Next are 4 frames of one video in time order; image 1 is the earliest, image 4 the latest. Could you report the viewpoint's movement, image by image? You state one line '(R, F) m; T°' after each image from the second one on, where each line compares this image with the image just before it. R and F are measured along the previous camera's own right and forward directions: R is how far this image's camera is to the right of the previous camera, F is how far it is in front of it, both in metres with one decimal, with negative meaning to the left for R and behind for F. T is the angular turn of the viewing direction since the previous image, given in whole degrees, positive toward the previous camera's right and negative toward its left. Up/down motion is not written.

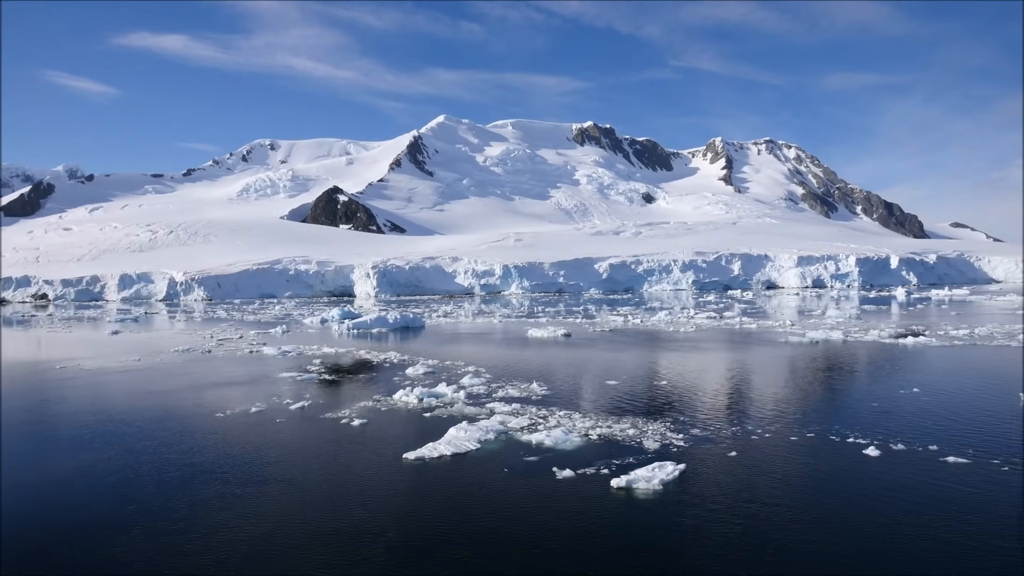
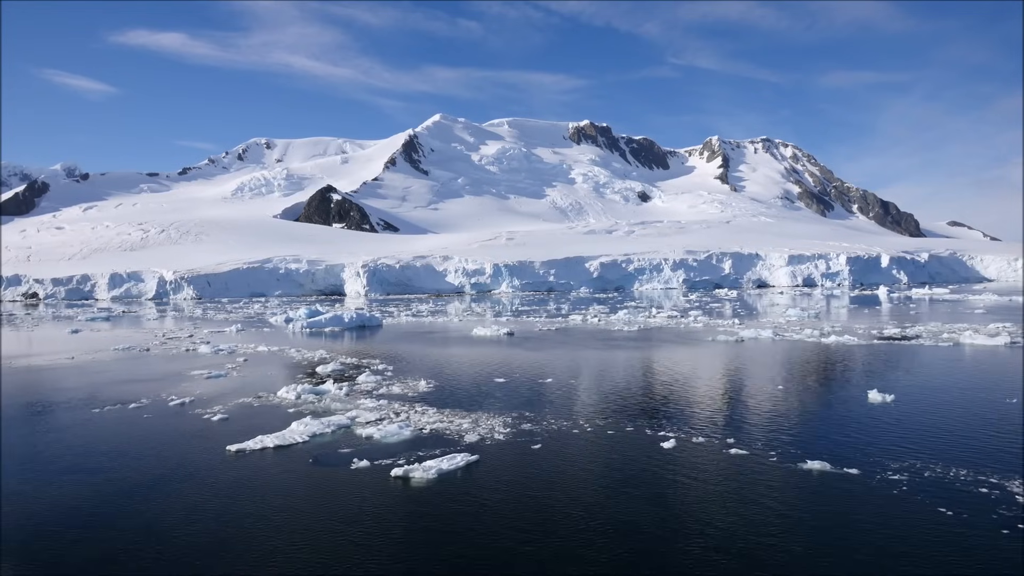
(+3.4, -0.7) m; 0°
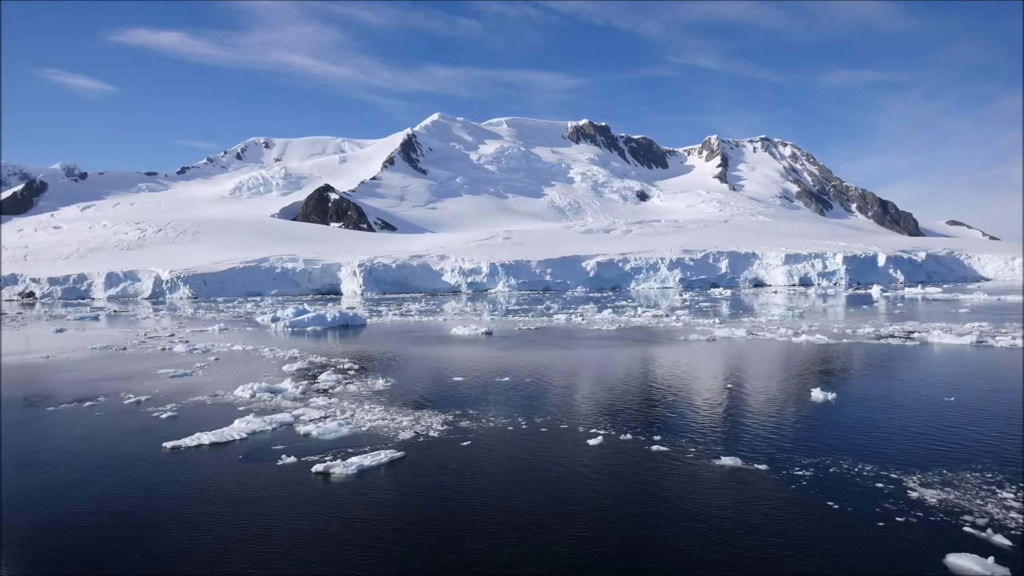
(+1.3, -0.3) m; 0°
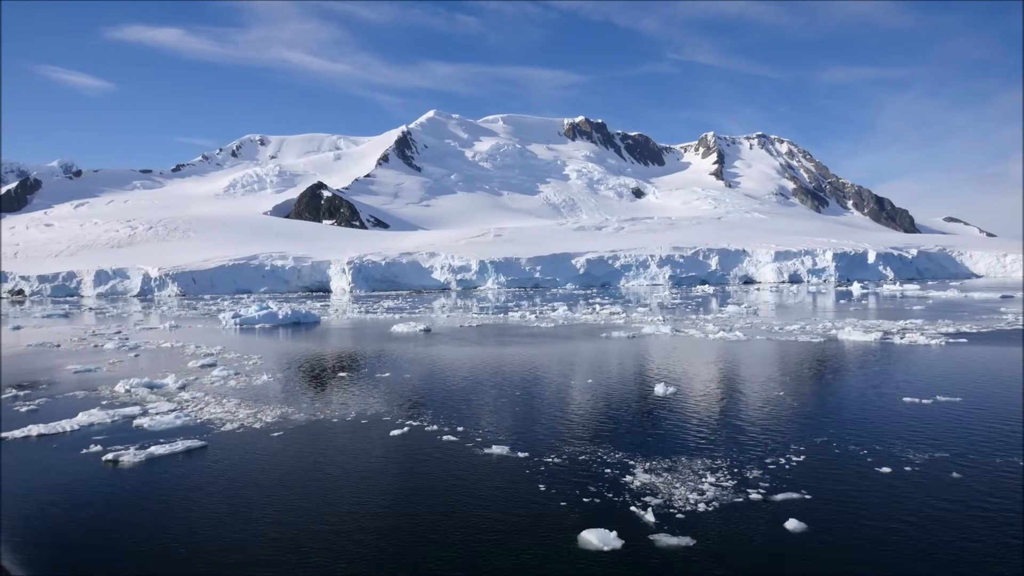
(+3.9, -0.8) m; 0°
